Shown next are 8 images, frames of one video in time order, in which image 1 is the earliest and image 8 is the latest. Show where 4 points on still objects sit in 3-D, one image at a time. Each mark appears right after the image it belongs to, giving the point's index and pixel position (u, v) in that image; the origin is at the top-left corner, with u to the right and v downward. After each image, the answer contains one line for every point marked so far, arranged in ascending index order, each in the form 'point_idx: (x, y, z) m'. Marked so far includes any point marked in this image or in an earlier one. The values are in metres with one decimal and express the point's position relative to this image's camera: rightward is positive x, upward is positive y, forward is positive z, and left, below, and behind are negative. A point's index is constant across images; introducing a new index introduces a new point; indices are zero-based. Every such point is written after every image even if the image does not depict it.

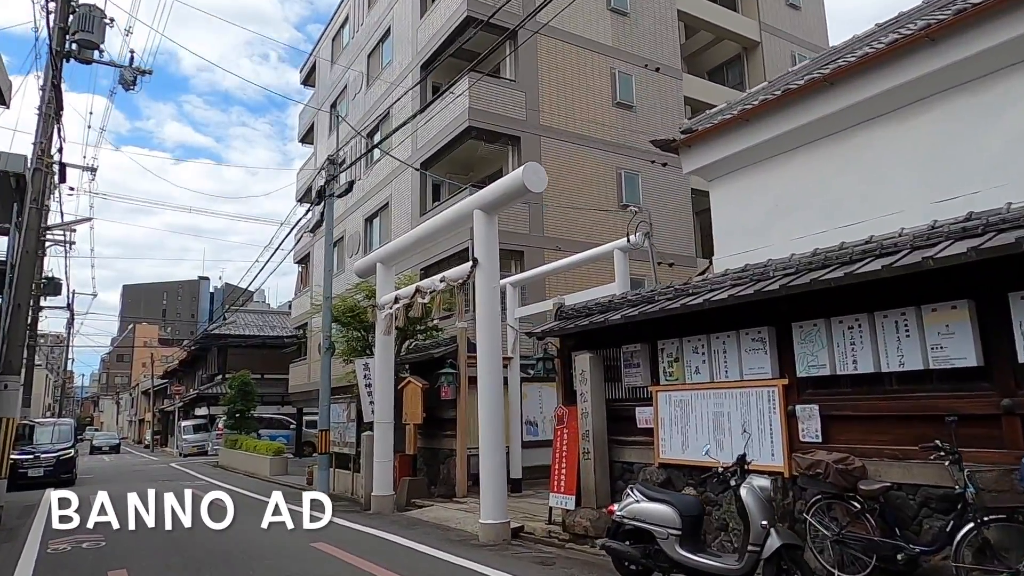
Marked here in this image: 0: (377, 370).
0: (-2.5, -1.5, +12.3) m
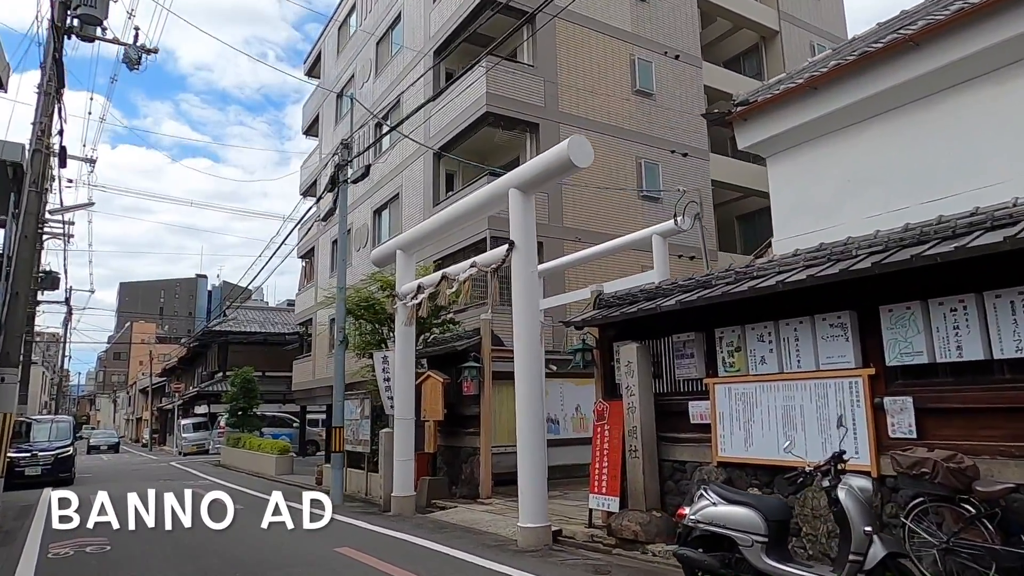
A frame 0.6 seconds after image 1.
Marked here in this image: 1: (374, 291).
0: (-2.0, -1.3, +11.6) m
1: (-3.1, -0.1, +14.9) m
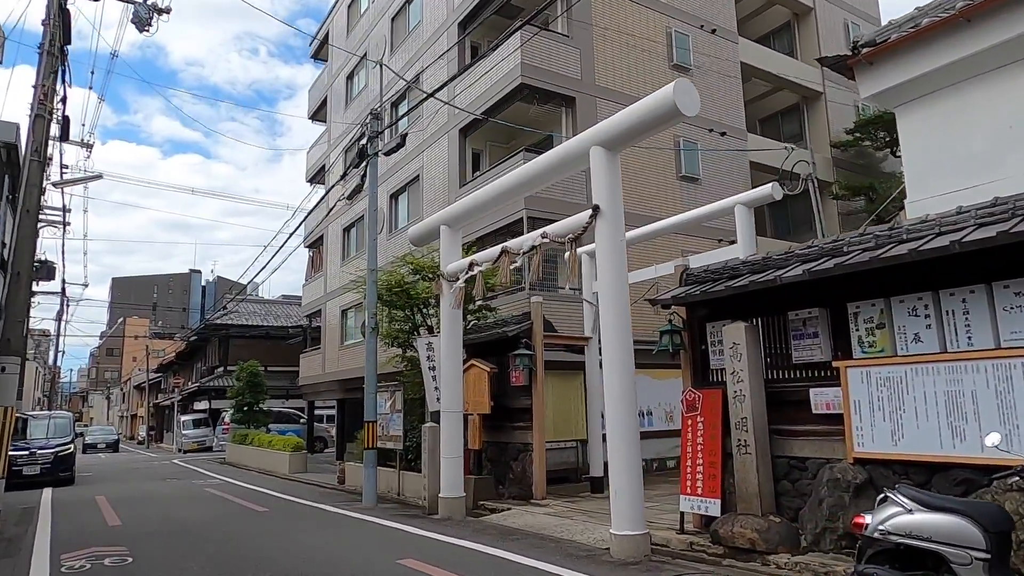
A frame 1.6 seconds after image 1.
0: (-1.1, -1.0, +10.5) m
1: (-2.2, +0.3, +13.8) m
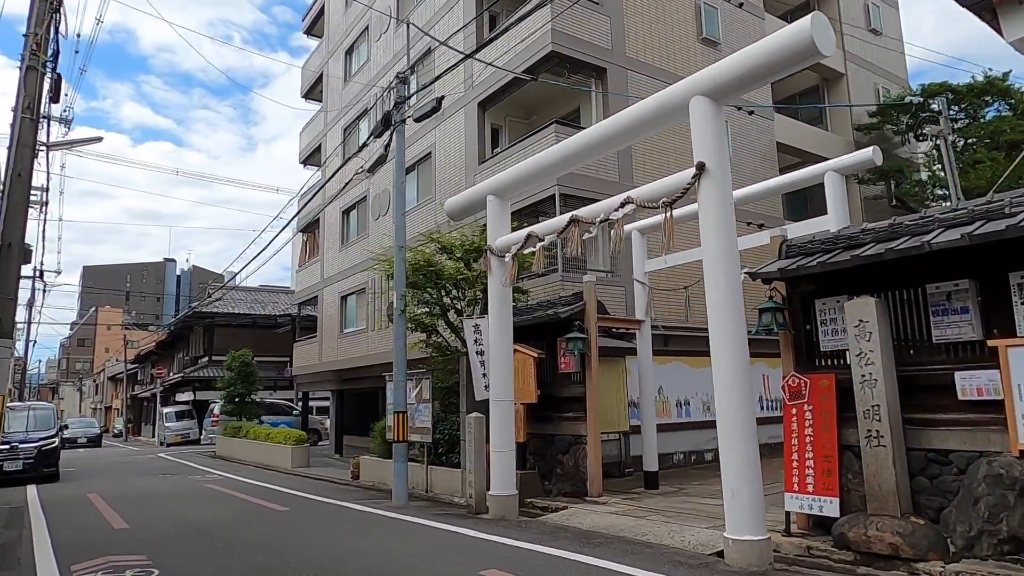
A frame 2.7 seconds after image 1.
0: (-0.3, -0.6, +9.5) m
1: (-1.5, +0.7, +12.7) m
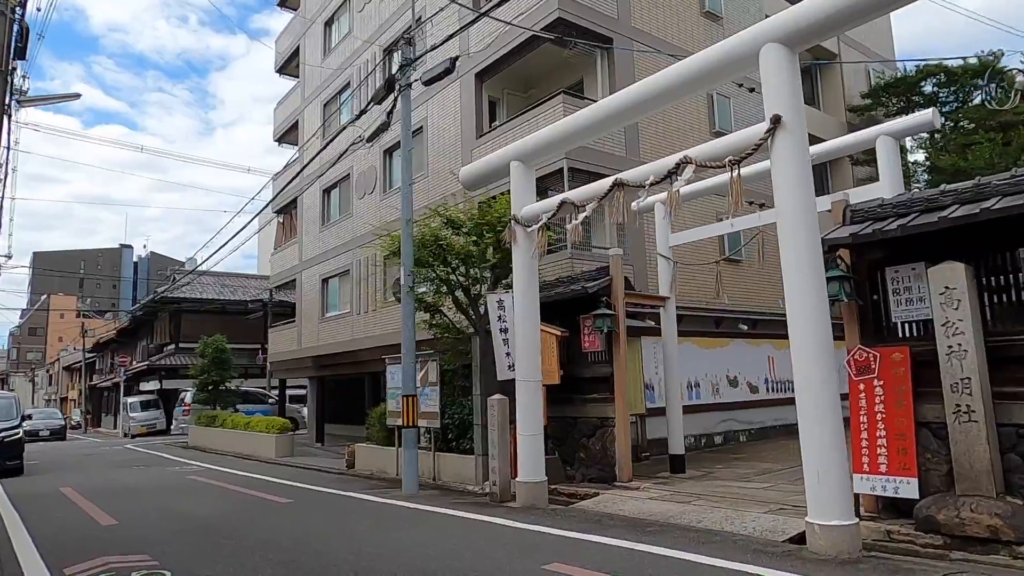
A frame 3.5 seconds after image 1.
0: (+0.1, -0.3, +8.8) m
1: (-1.3, +1.1, +12.0) m
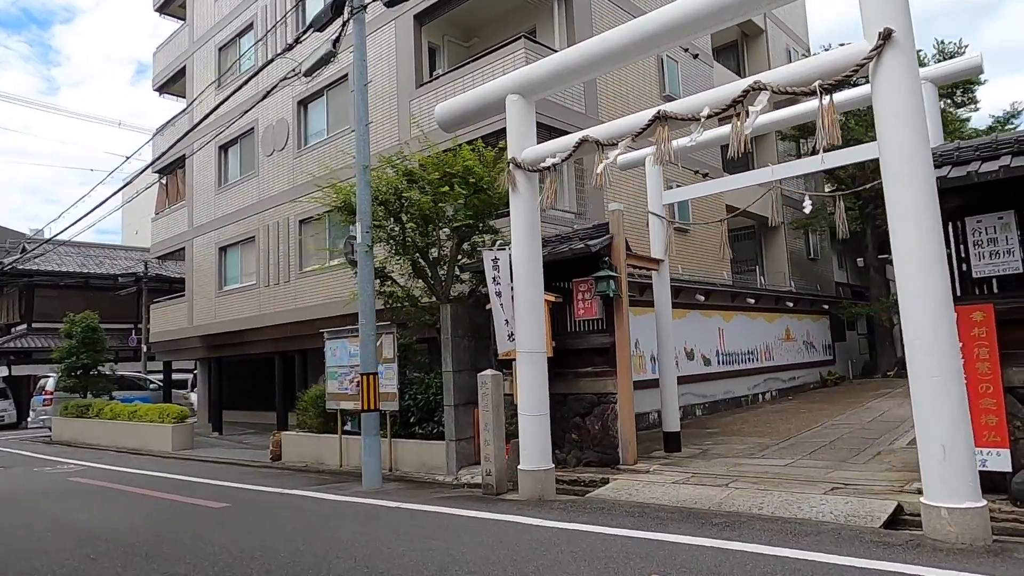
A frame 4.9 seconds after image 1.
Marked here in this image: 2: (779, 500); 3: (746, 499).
0: (+0.1, +0.2, +7.5) m
1: (-1.8, +1.7, +10.3) m
2: (+2.5, -2.0, +6.2) m
3: (+2.3, -2.0, +6.3) m
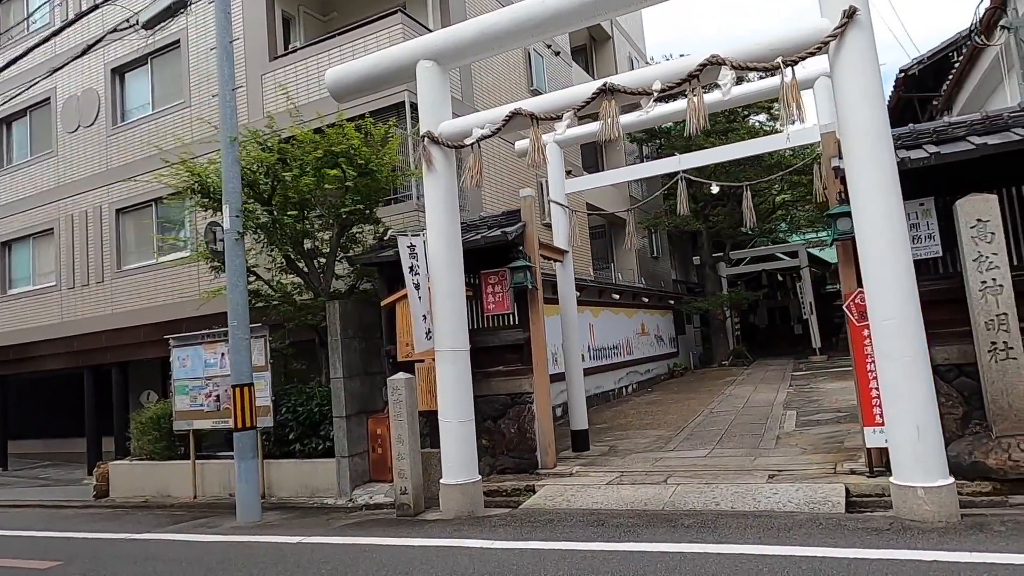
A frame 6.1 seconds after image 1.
0: (-0.7, +0.3, +6.6) m
1: (-3.3, +1.7, +8.8) m
2: (+2.0, -1.9, +6.0) m
3: (+1.7, -1.9, +6.1) m
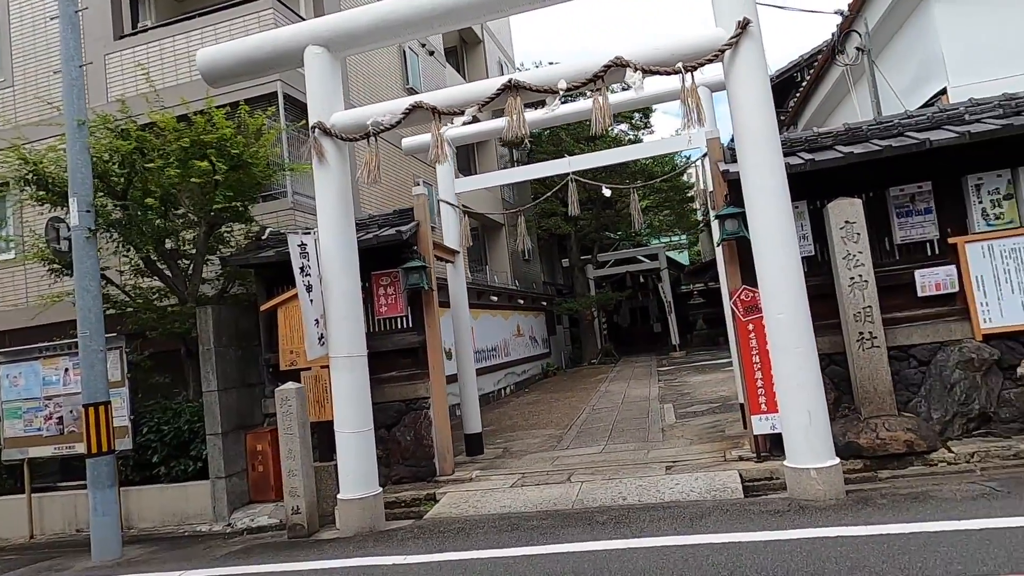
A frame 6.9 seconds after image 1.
0: (-1.7, +0.3, +6.2) m
1: (-4.7, +1.7, +7.8) m
2: (+1.1, -1.8, +6.1) m
3: (+0.8, -1.9, +6.1) m
